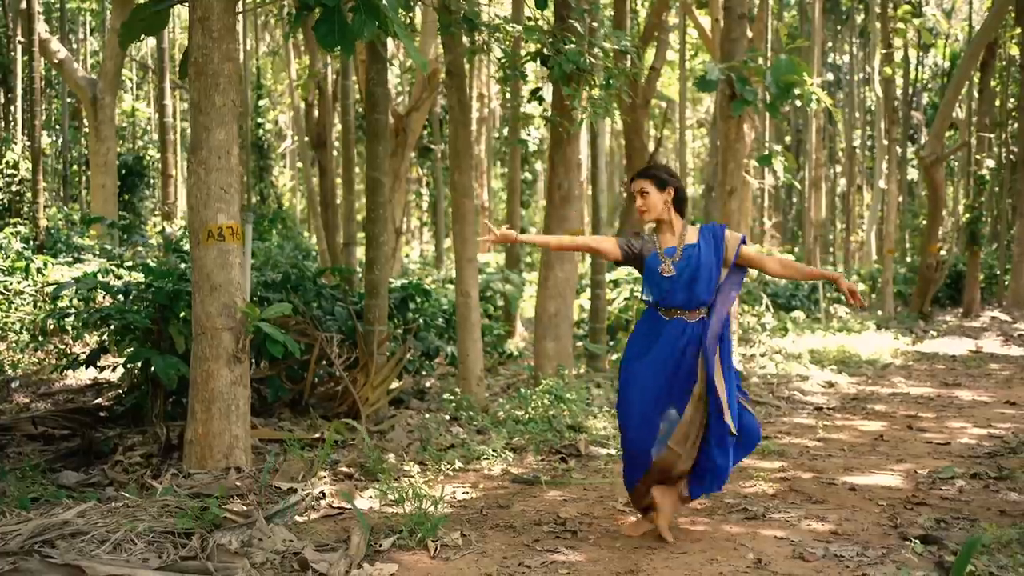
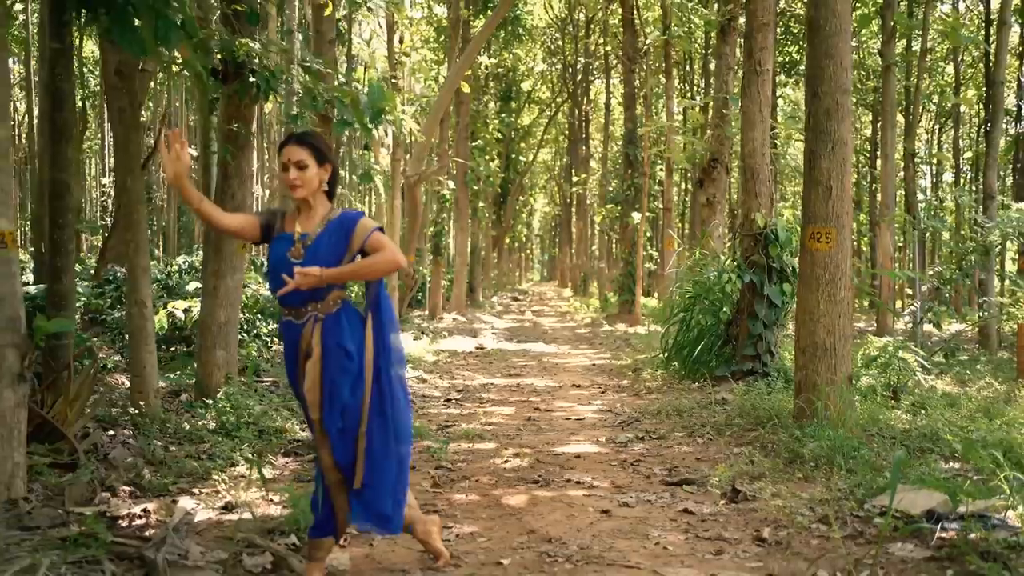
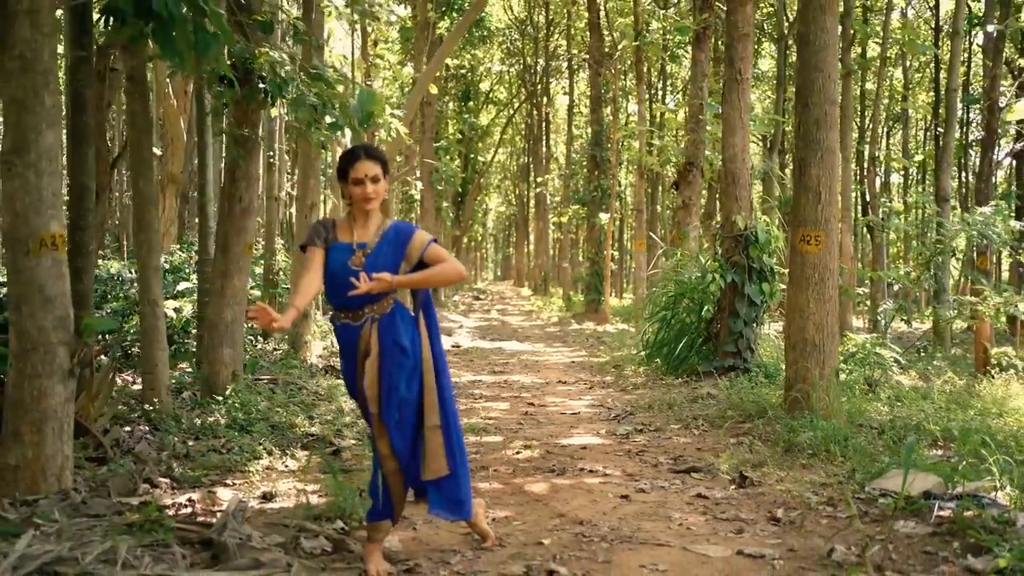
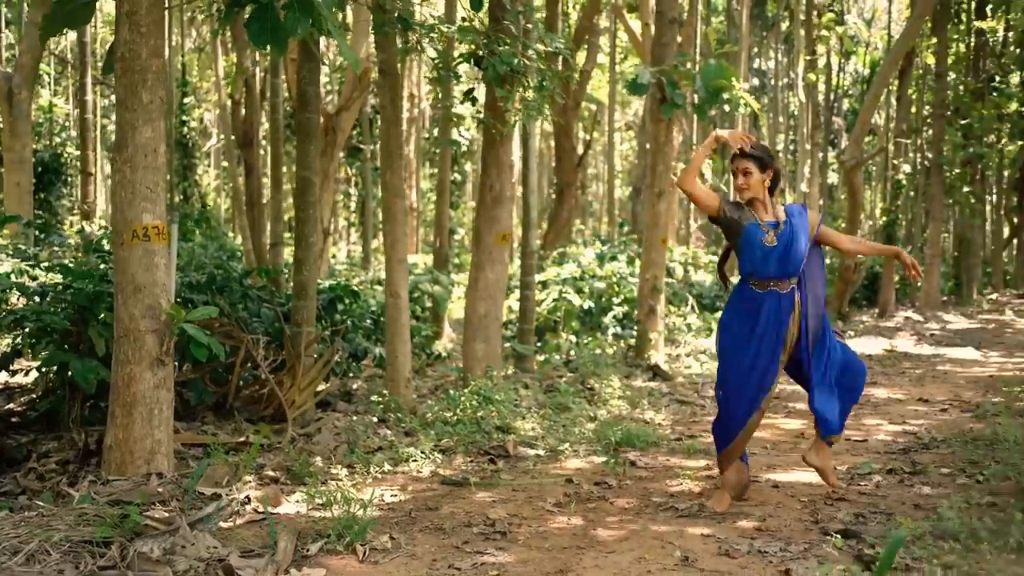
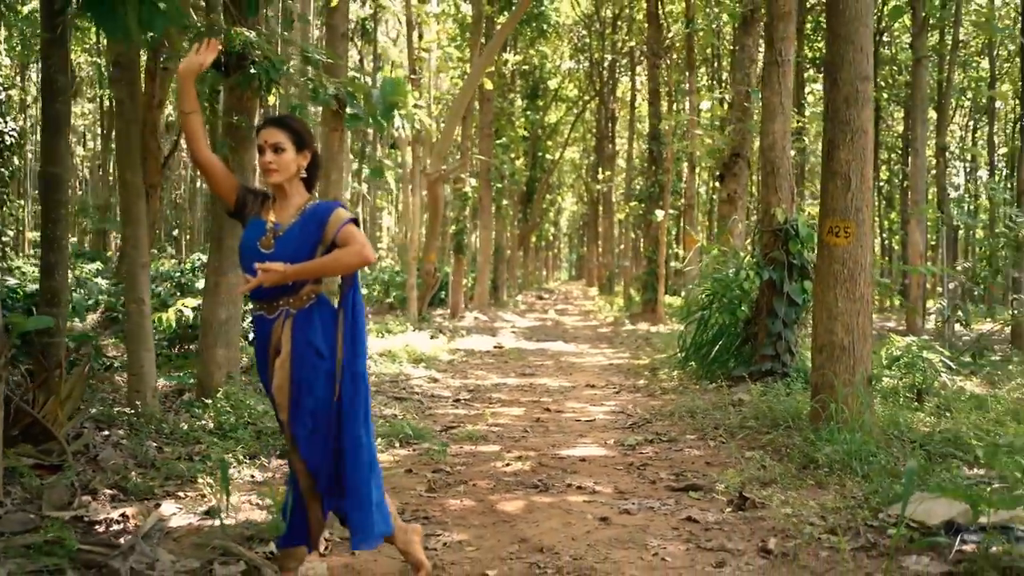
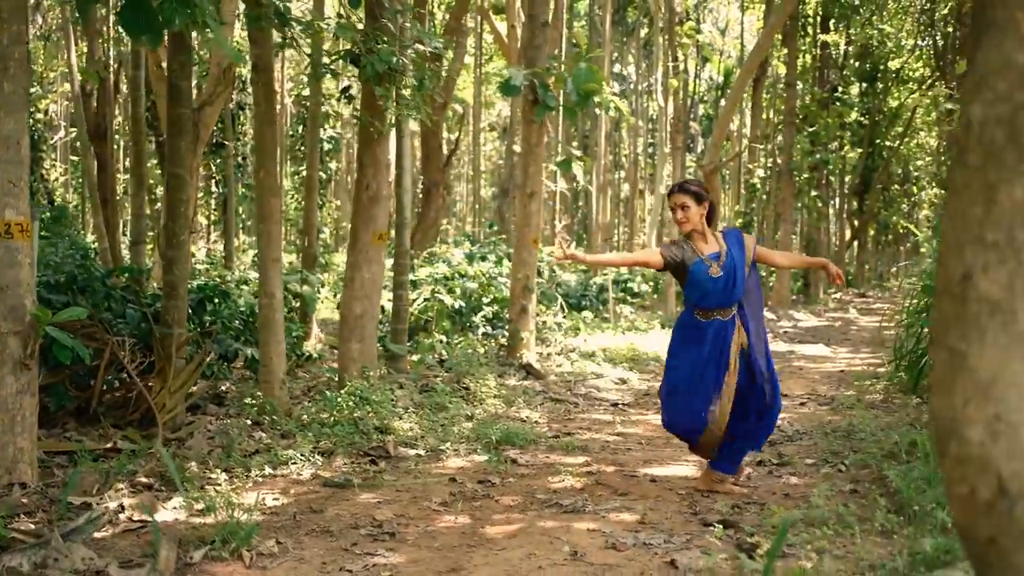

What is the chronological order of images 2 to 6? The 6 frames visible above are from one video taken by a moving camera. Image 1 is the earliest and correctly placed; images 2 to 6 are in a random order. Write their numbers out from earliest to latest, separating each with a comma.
4, 6, 5, 2, 3
